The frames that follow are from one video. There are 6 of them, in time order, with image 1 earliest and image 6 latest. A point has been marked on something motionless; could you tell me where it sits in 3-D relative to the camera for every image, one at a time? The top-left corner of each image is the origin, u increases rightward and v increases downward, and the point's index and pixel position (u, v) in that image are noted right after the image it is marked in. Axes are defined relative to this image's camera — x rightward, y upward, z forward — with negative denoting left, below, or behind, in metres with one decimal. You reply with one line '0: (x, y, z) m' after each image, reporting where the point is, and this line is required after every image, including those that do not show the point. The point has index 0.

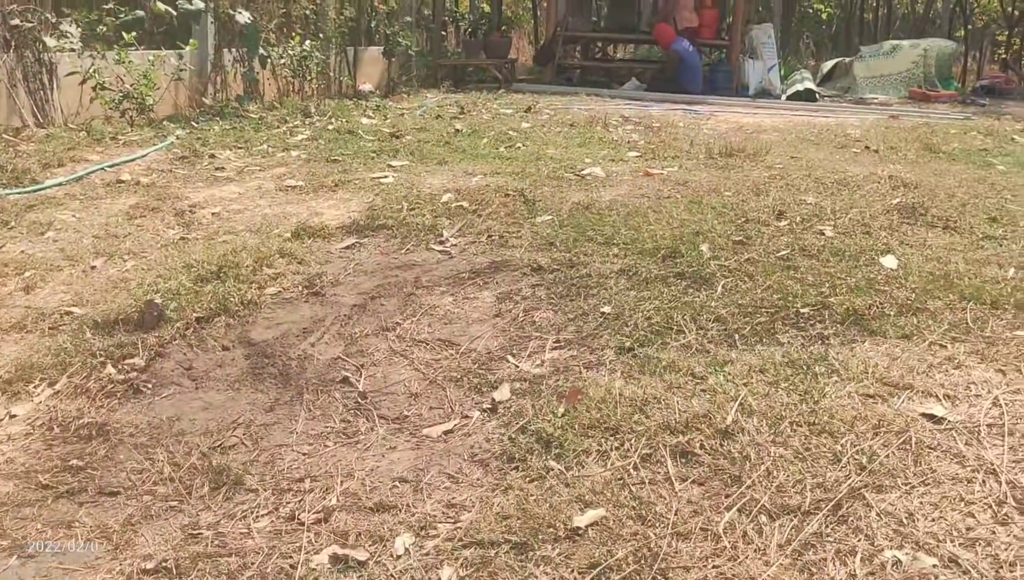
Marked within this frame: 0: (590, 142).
0: (+0.4, +0.8, +6.1) m
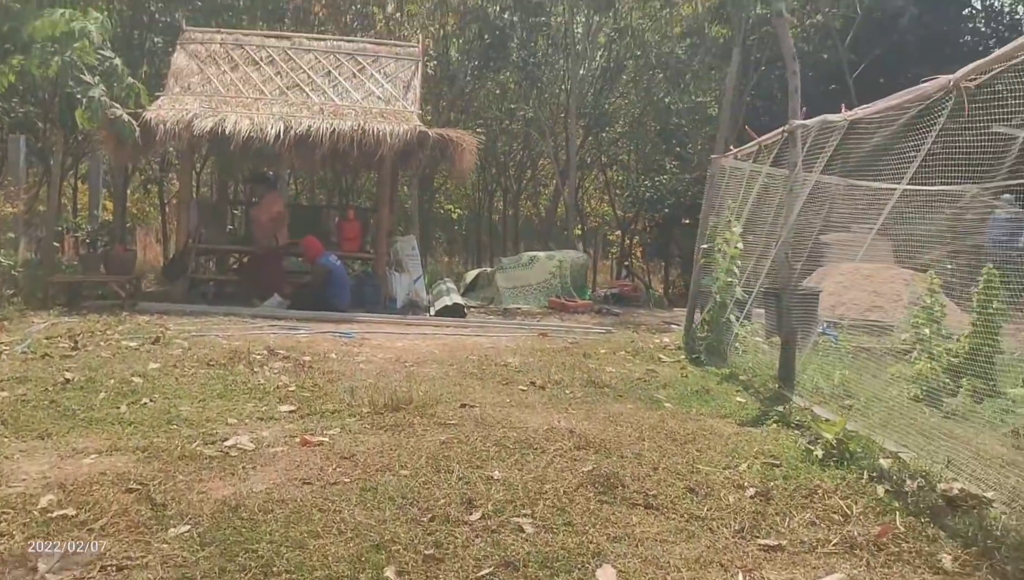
0: (-1.4, -0.5, +5.3) m
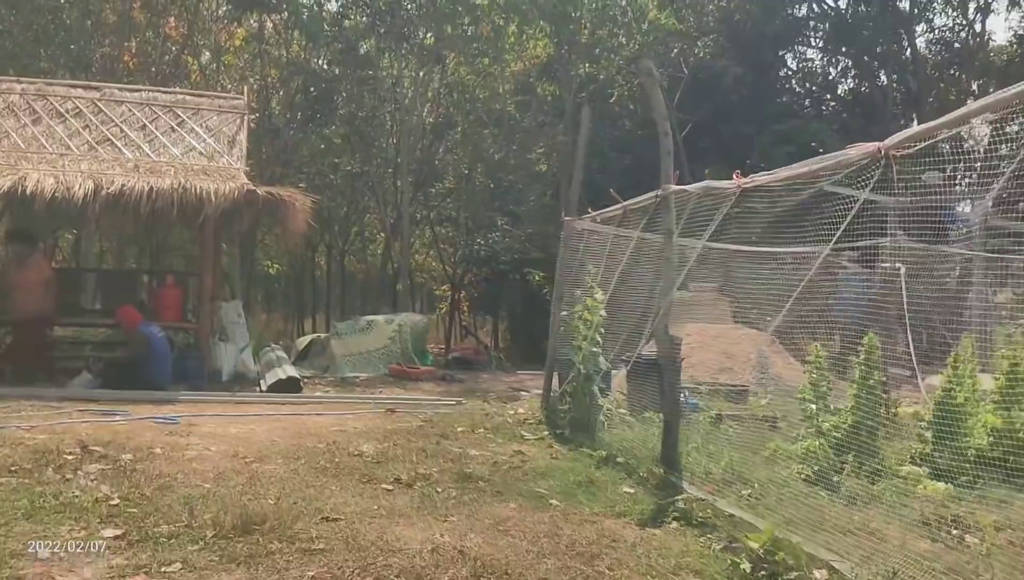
0: (-1.9, -0.9, +4.4) m
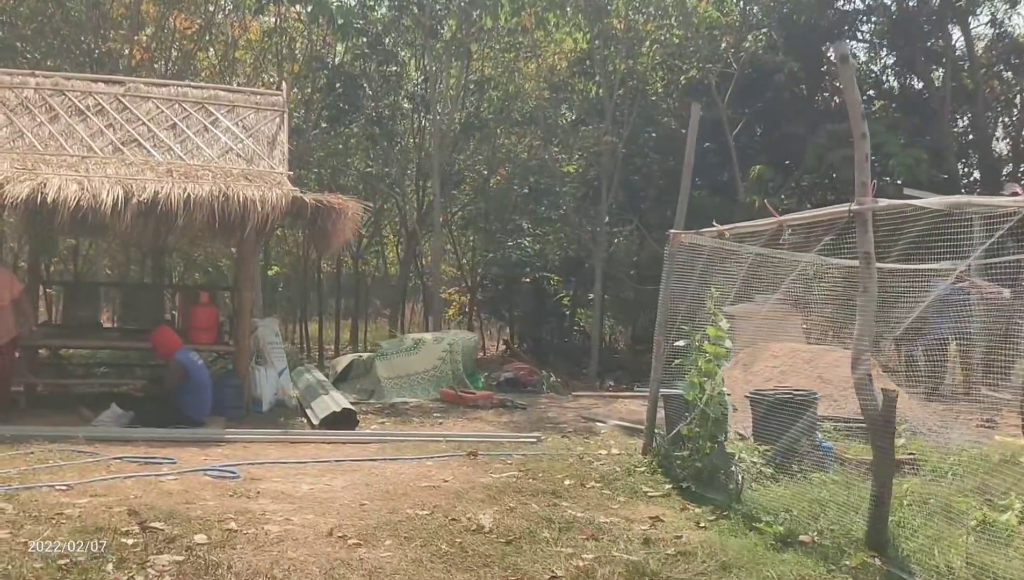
0: (-1.2, -1.0, +3.3) m
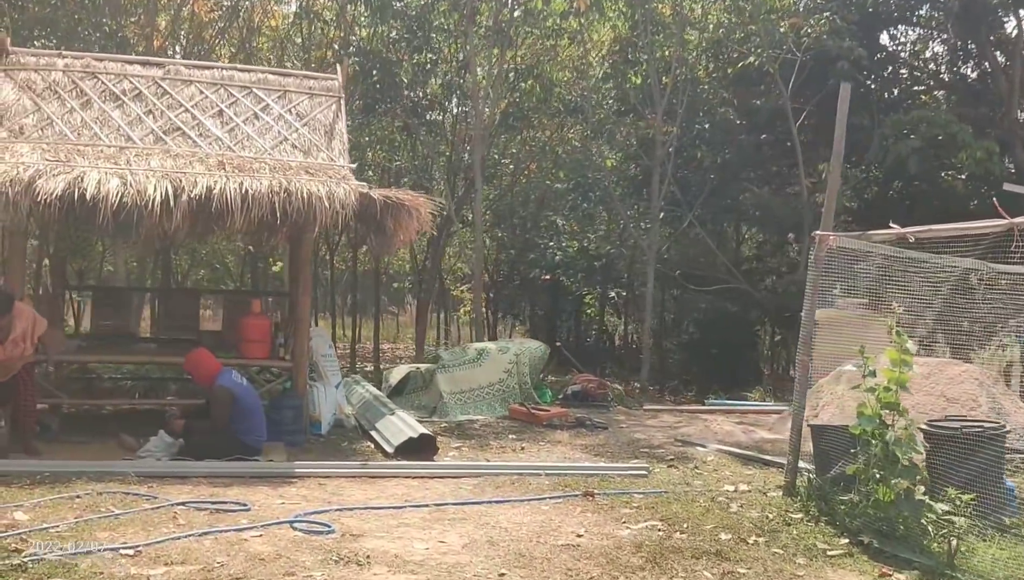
0: (-0.5, -1.1, +2.3) m
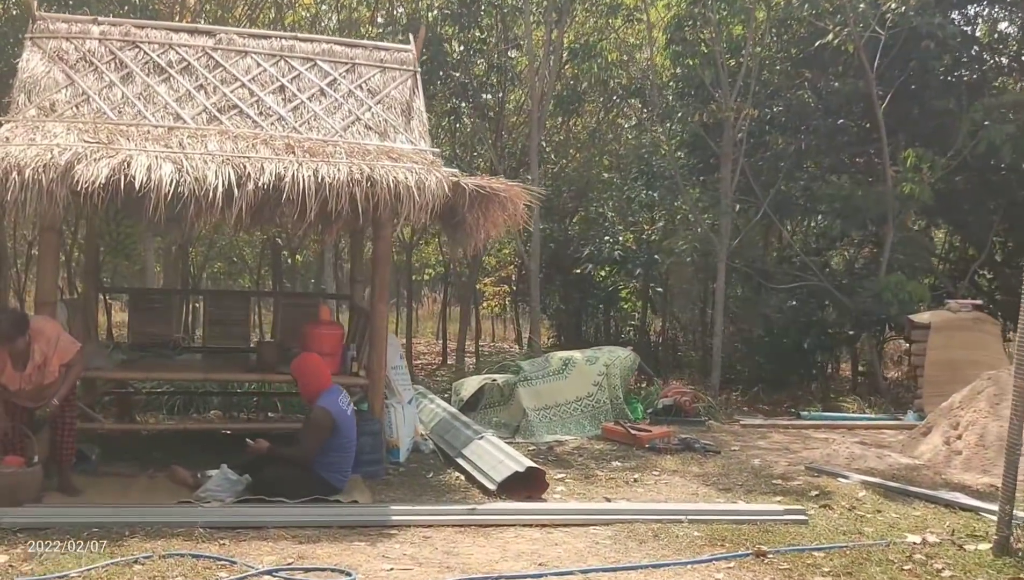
0: (+0.2, -1.2, +1.1) m
